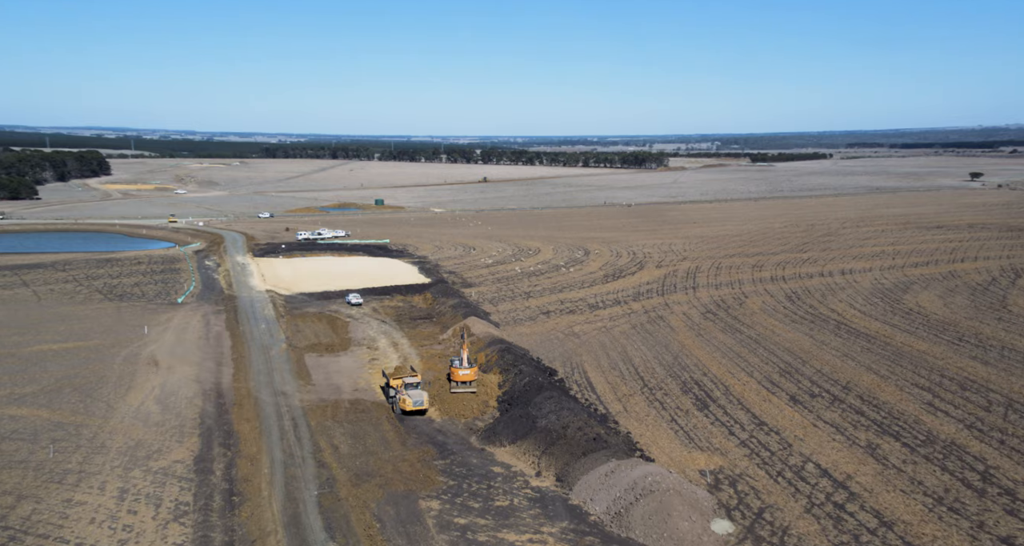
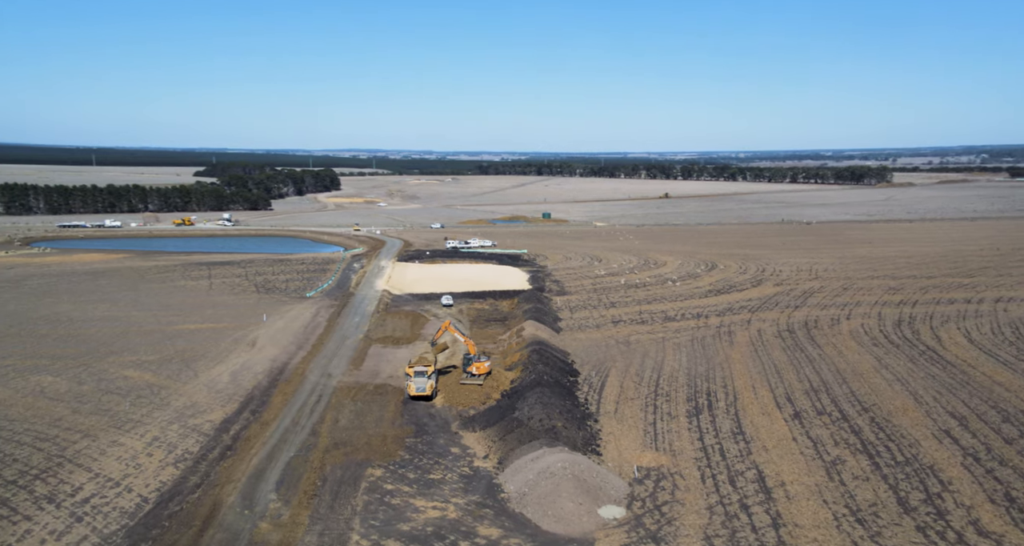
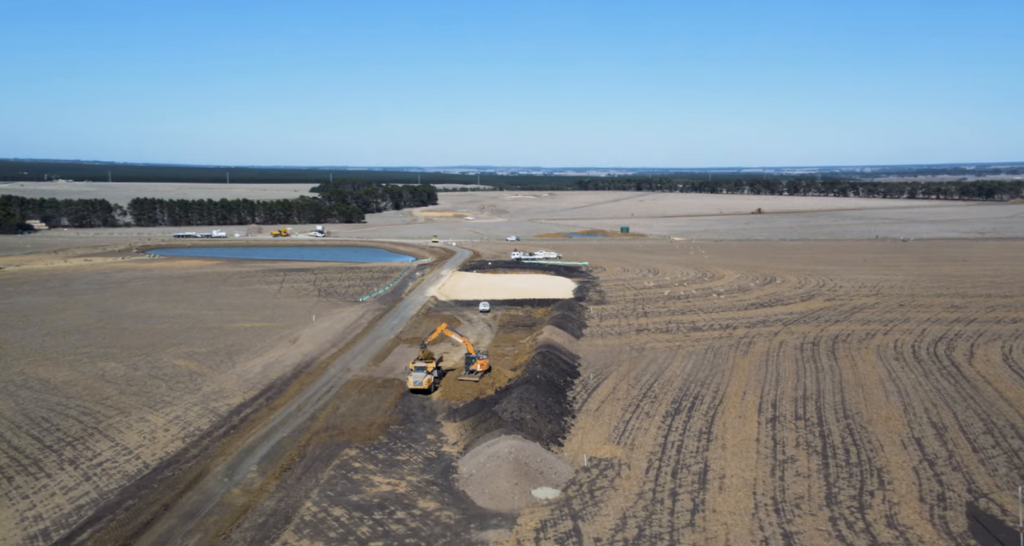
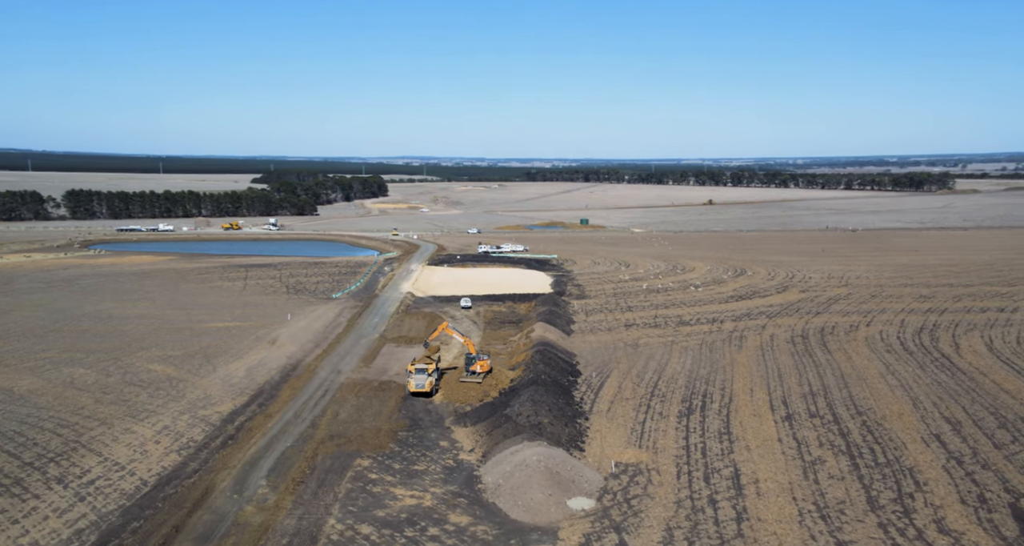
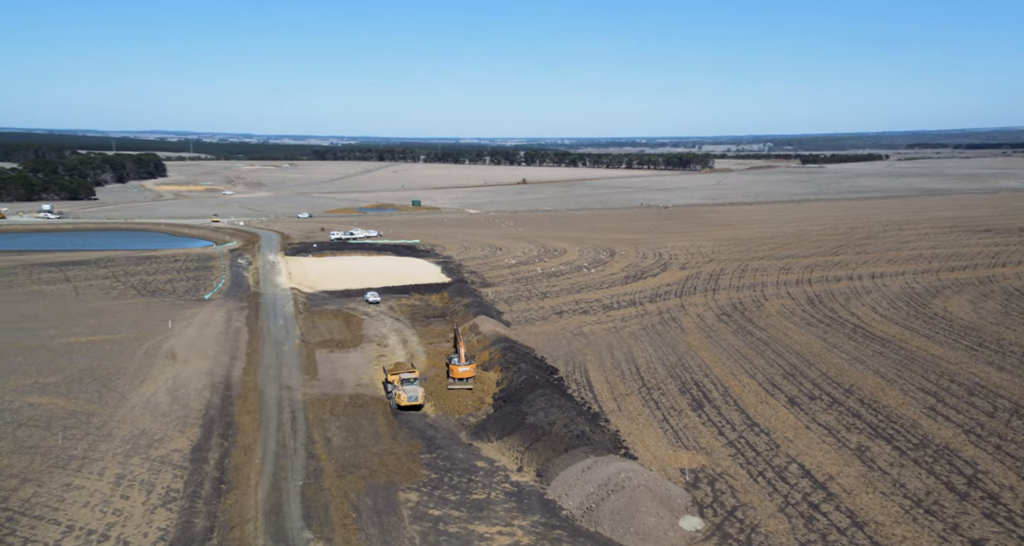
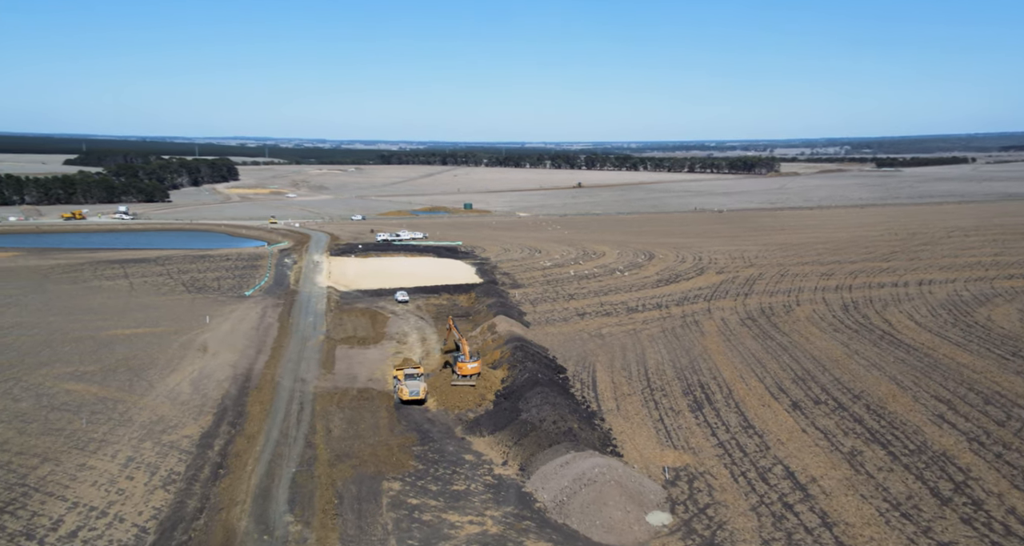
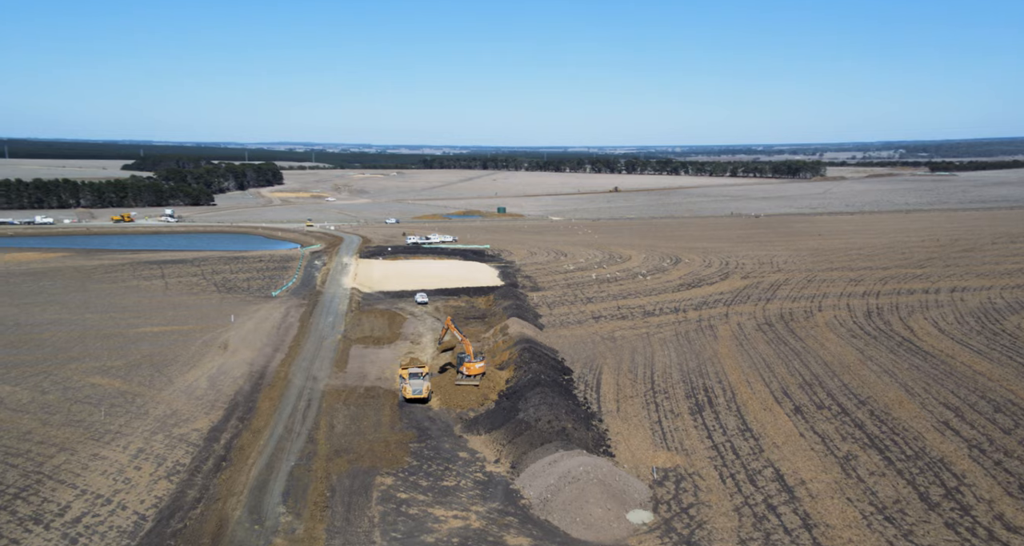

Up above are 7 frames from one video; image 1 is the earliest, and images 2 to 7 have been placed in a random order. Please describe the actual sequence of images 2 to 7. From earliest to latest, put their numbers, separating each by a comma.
5, 6, 7, 2, 4, 3
